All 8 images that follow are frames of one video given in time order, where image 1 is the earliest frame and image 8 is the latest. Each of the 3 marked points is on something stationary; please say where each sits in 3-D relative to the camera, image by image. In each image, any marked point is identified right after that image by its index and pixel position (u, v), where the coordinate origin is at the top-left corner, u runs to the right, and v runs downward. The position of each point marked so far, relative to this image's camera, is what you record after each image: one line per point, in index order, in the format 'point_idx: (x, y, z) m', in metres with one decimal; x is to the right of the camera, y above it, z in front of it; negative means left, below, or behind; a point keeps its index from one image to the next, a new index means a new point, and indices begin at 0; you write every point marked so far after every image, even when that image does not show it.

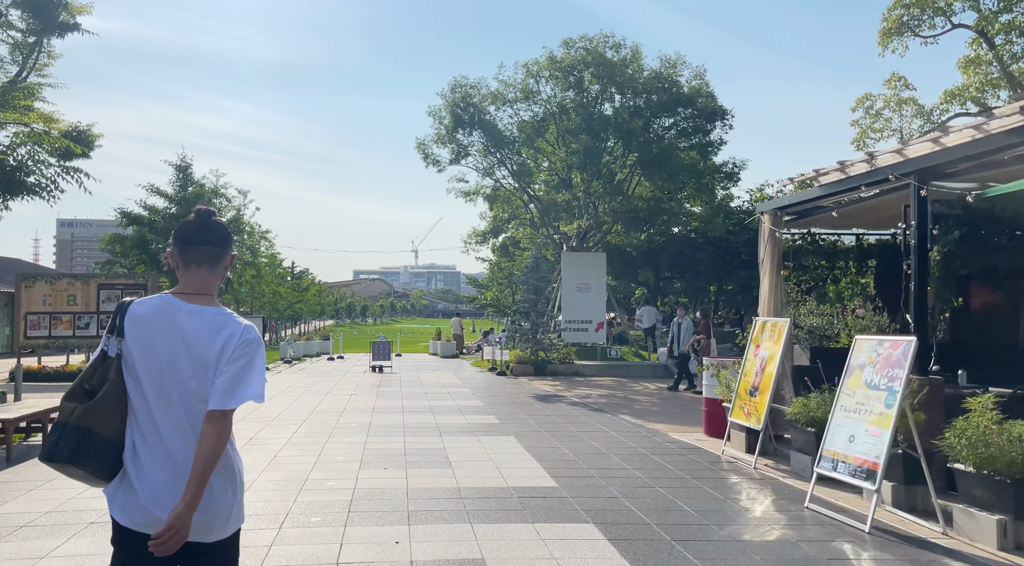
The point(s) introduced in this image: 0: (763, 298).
0: (+3.7, -0.3, +11.1) m
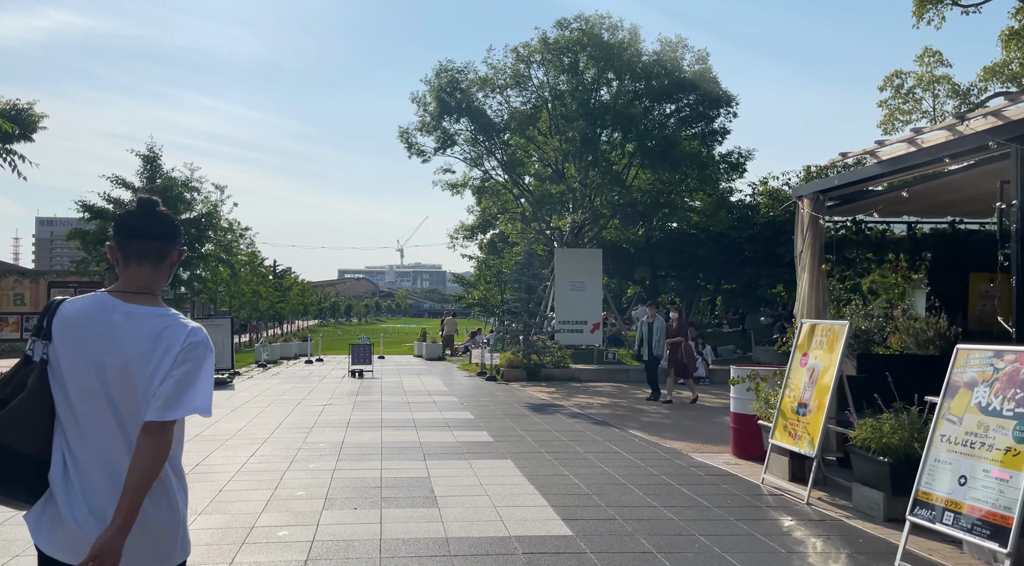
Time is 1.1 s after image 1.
0: (+3.7, -0.2, +9.5) m
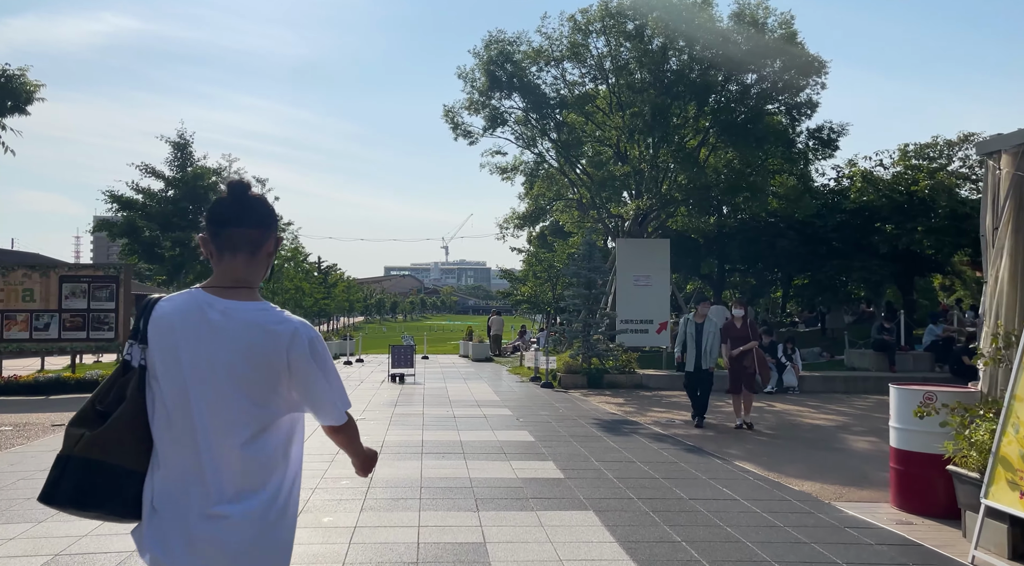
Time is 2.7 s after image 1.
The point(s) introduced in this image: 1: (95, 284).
0: (+4.4, -0.1, +6.8) m
1: (-9.7, 0.0, +17.5) m
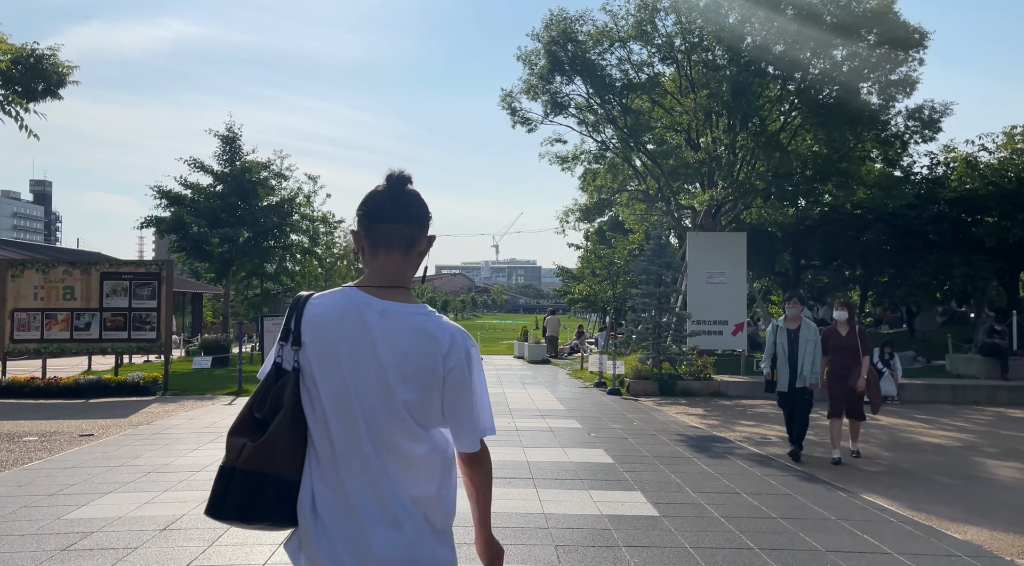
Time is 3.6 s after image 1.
0: (+5.1, -0.1, +5.0) m
1: (-8.3, 0.0, +16.7) m
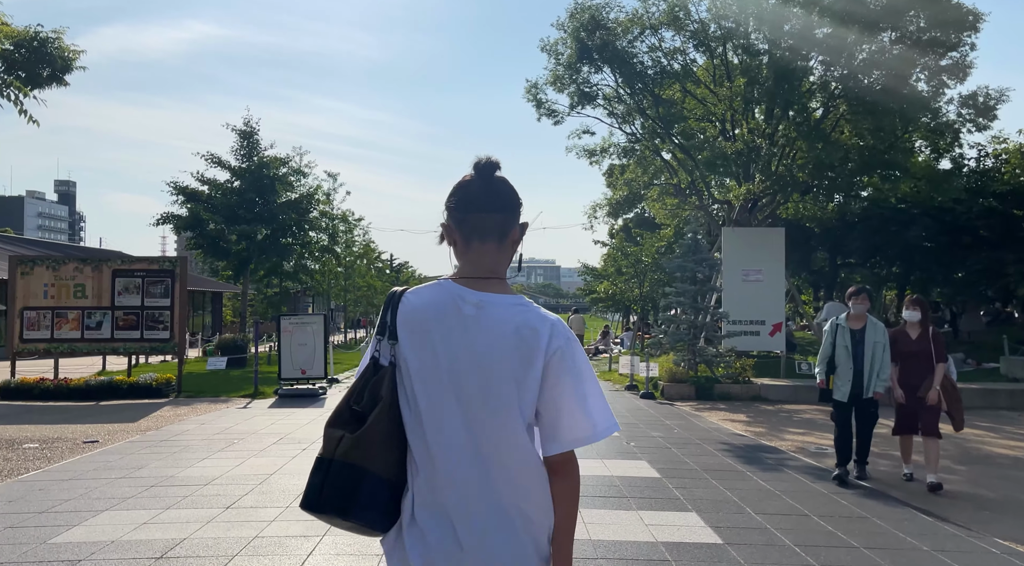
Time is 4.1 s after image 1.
0: (+5.4, 0.0, +4.1) m
1: (-7.7, +0.1, +16.0) m
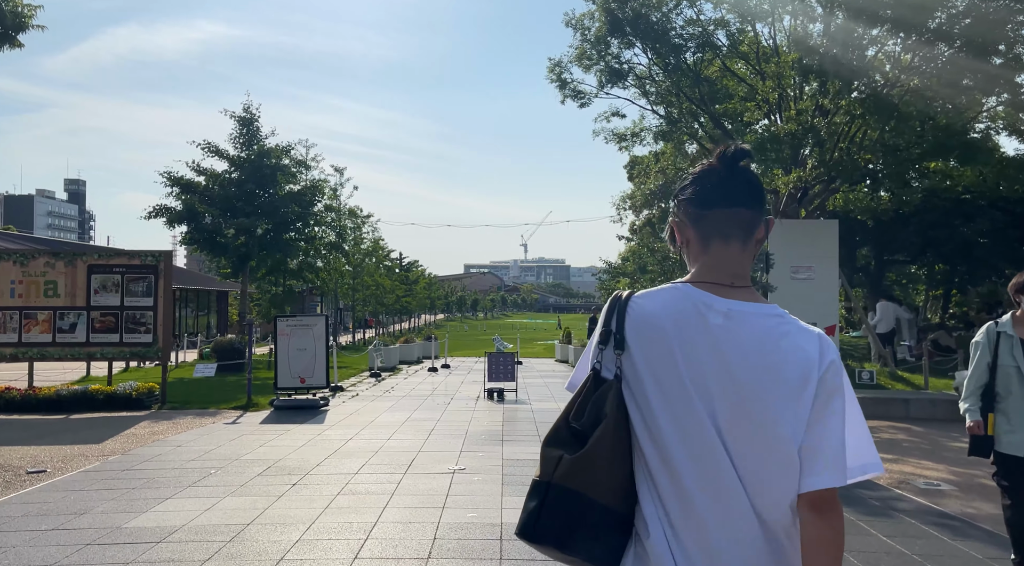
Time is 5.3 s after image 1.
0: (+5.7, 0.0, +2.1) m
1: (-7.2, +0.1, +14.2) m
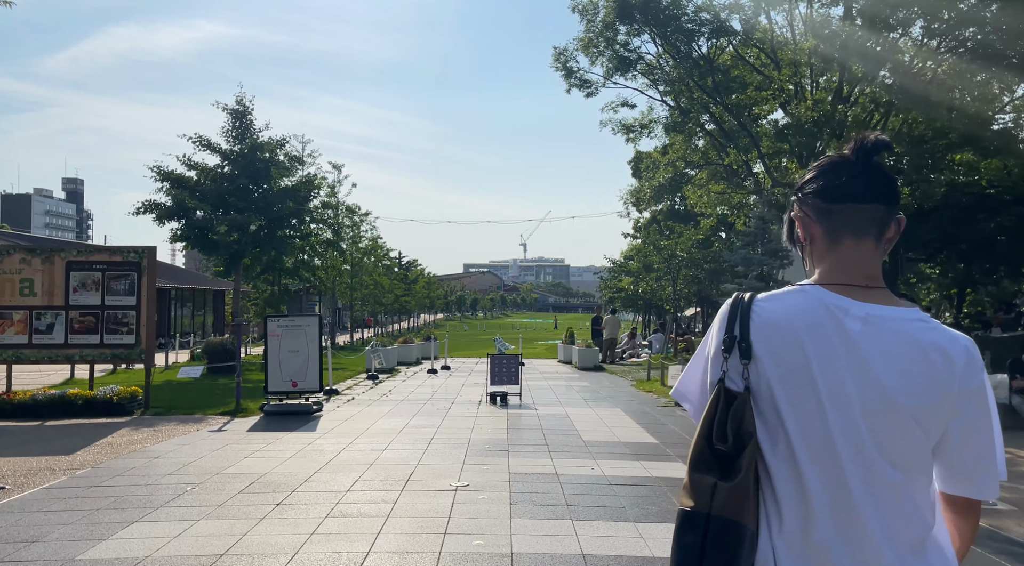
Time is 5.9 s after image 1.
0: (+5.8, 0.0, +1.3) m
1: (-7.2, +0.2, +13.4) m
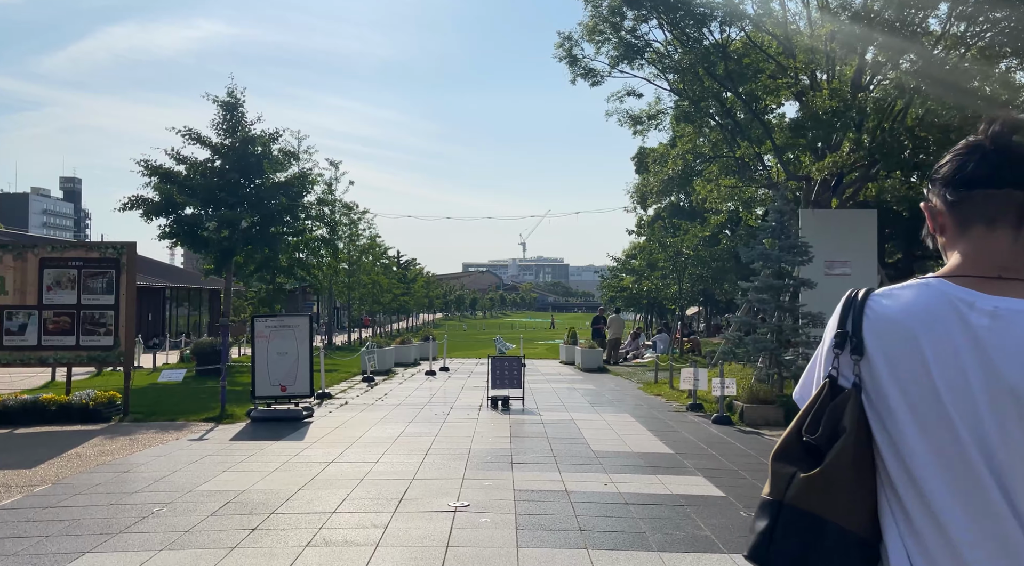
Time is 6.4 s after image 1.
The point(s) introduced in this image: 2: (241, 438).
0: (+5.9, +0.1, +0.5) m
1: (-7.1, +0.2, +12.6) m
2: (-4.0, -2.3, +11.0) m
